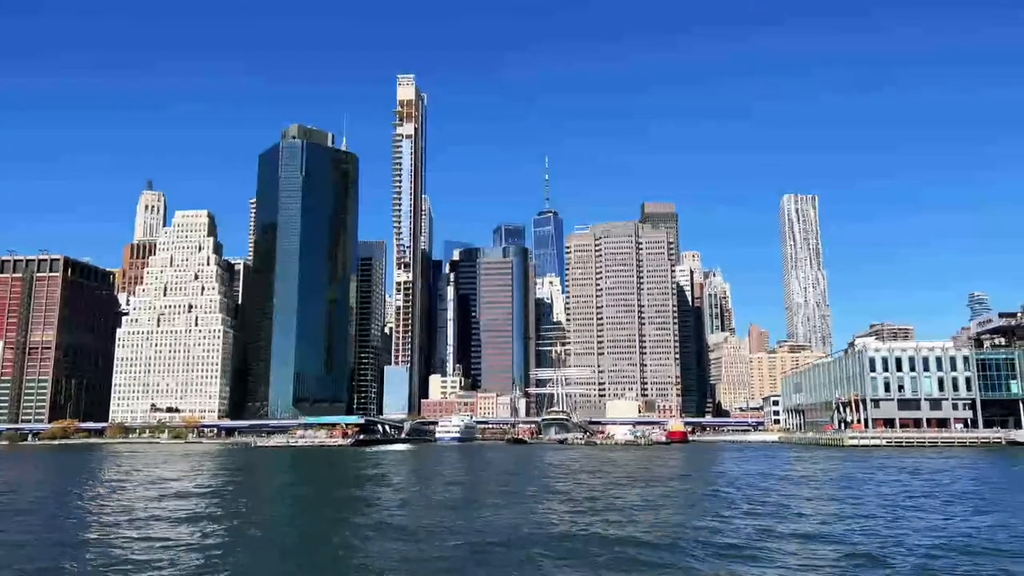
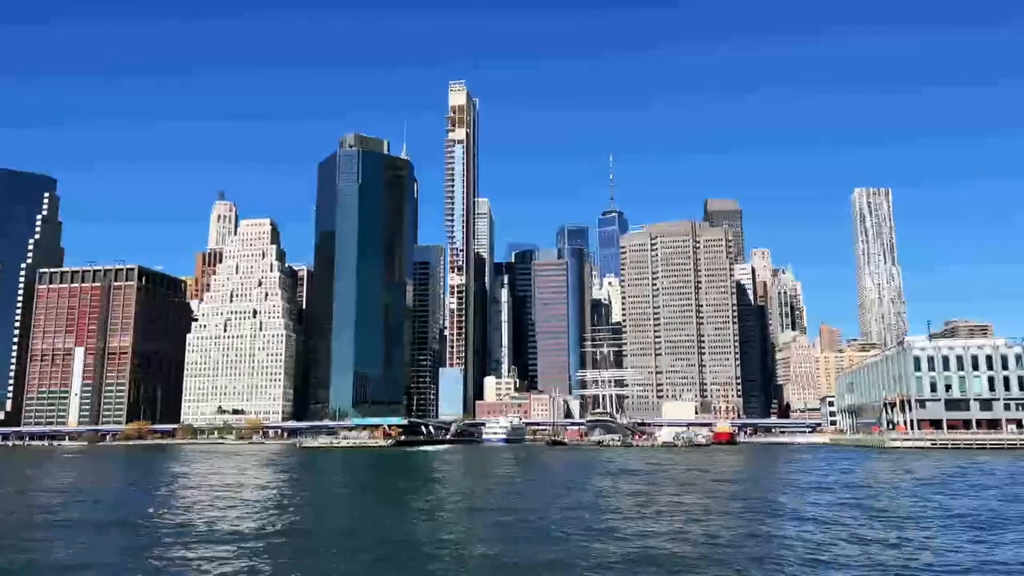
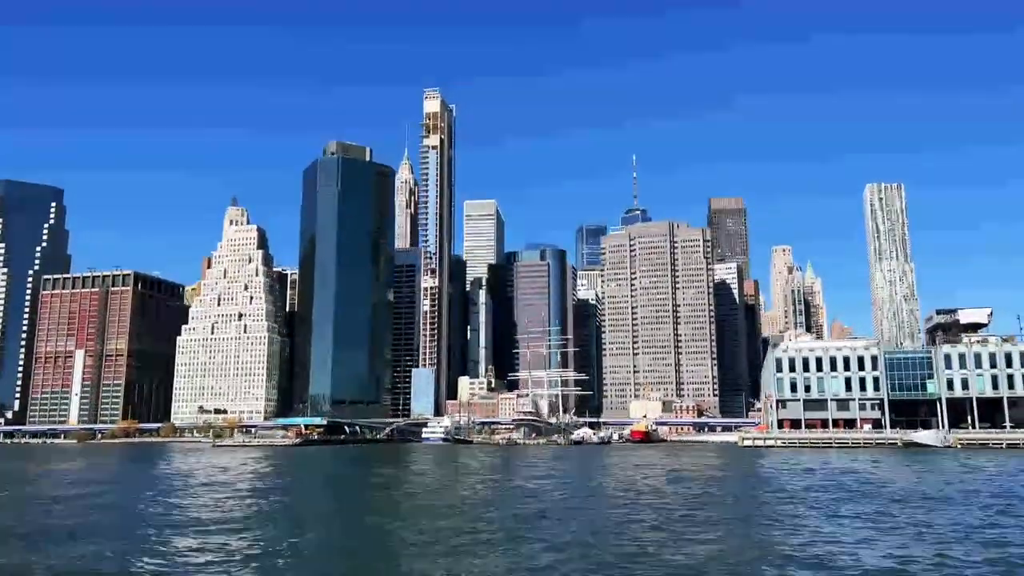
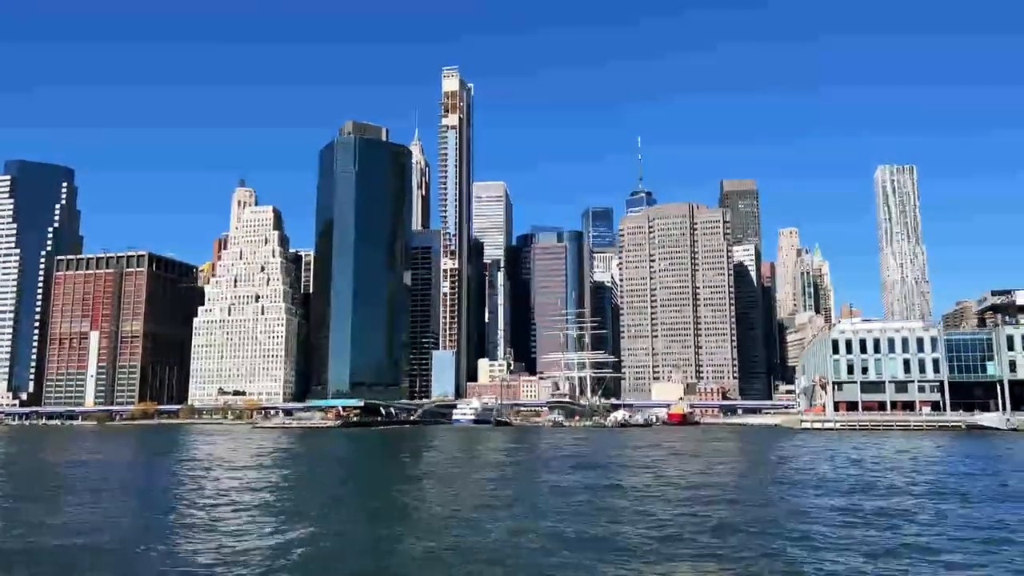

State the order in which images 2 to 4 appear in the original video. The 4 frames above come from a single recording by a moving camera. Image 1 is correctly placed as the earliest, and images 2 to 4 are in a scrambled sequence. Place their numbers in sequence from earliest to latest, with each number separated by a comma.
2, 4, 3
